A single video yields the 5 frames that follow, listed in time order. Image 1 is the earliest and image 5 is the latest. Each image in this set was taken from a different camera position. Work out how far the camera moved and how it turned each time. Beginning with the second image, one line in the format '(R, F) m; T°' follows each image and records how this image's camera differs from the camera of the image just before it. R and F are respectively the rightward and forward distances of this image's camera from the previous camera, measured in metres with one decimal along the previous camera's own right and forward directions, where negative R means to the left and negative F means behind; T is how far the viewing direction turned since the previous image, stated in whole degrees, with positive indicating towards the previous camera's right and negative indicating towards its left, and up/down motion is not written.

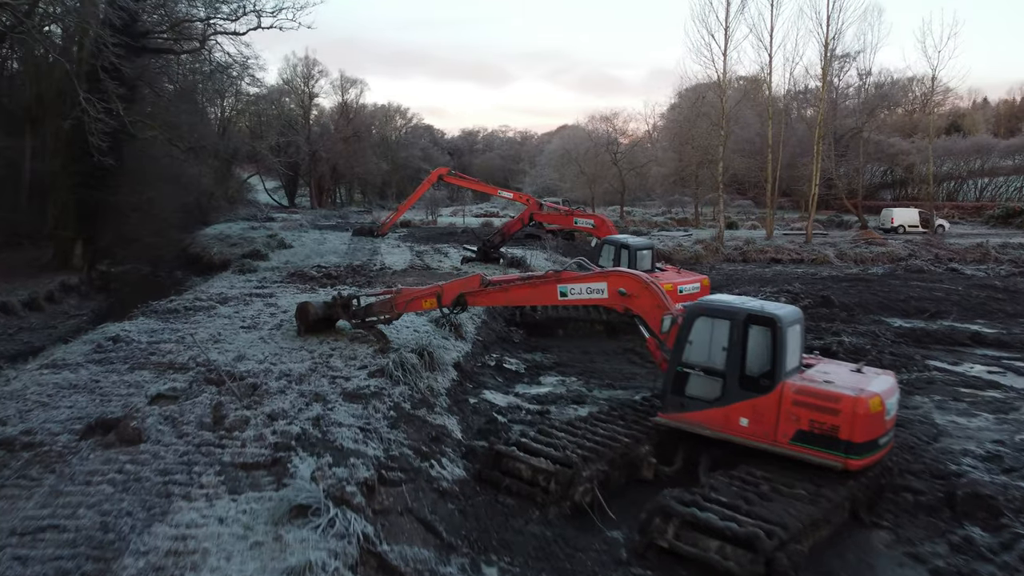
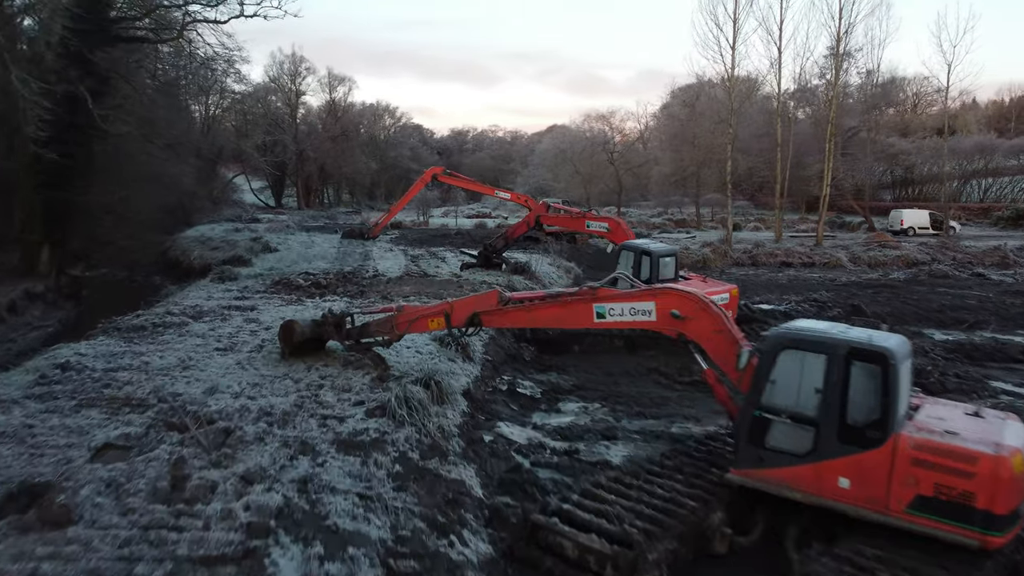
(-0.3, +1.2) m; +1°
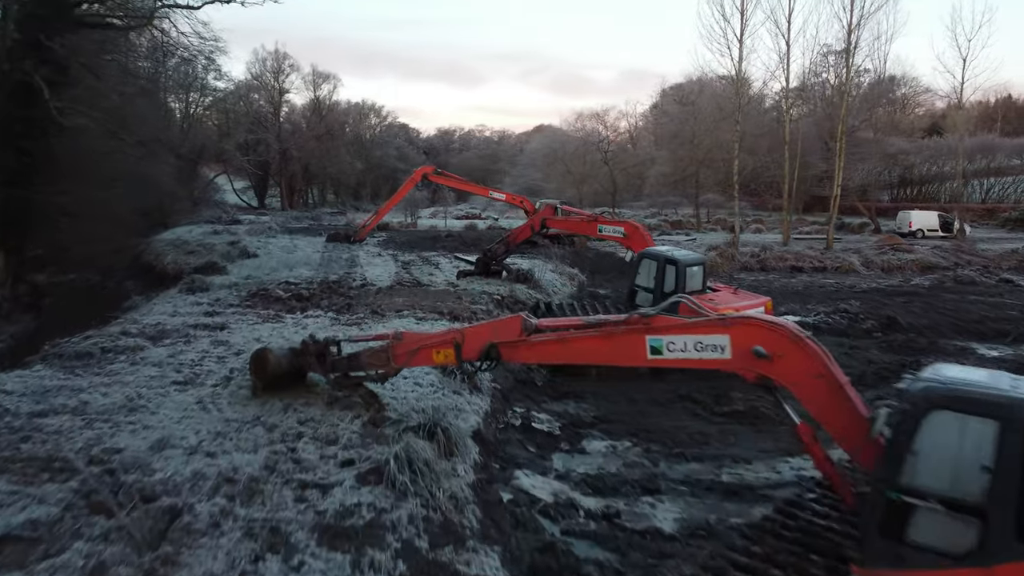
(-0.3, +1.3) m; +1°
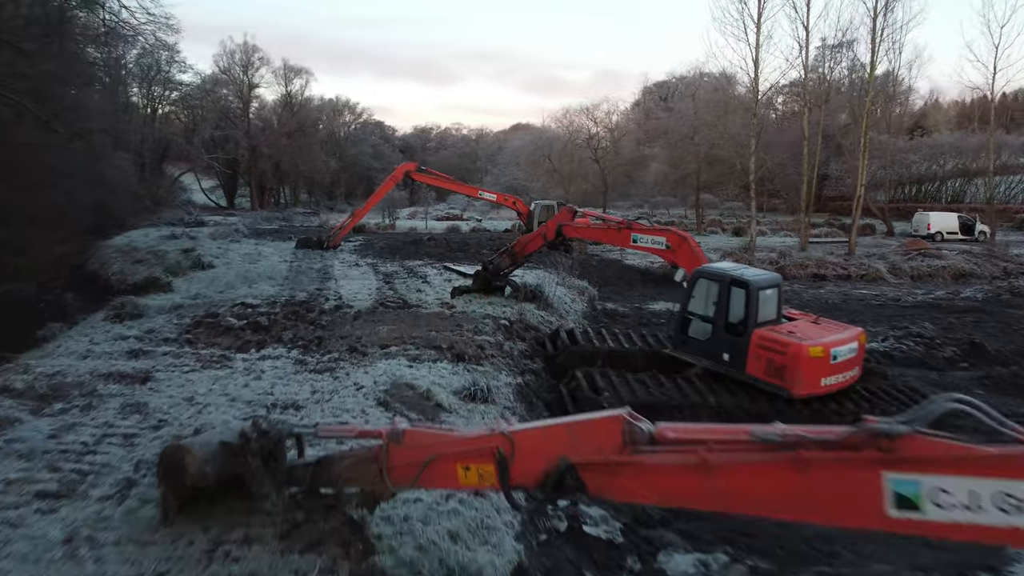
(-0.4, +2.3) m; +2°
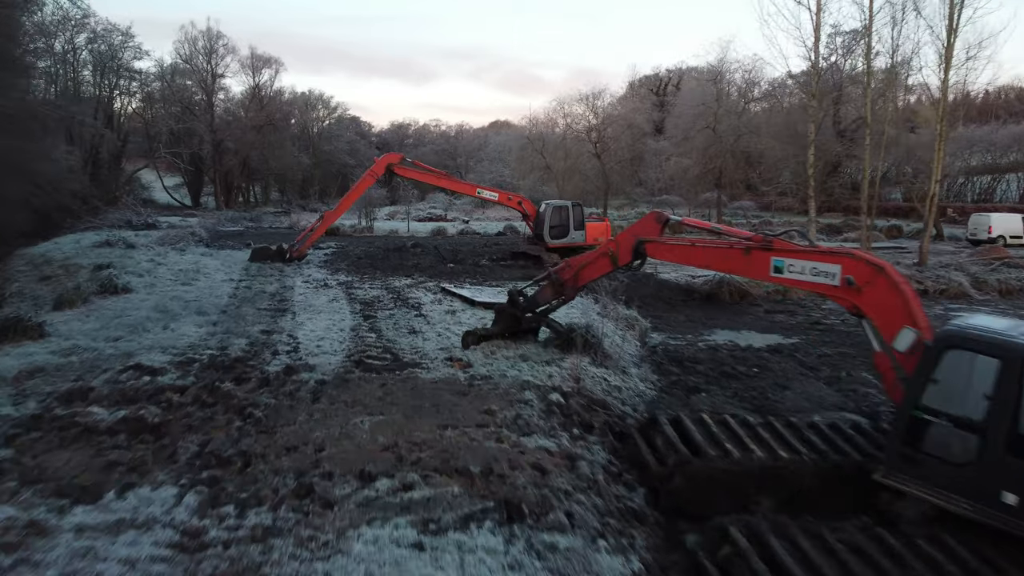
(-0.6, +3.8) m; +2°
